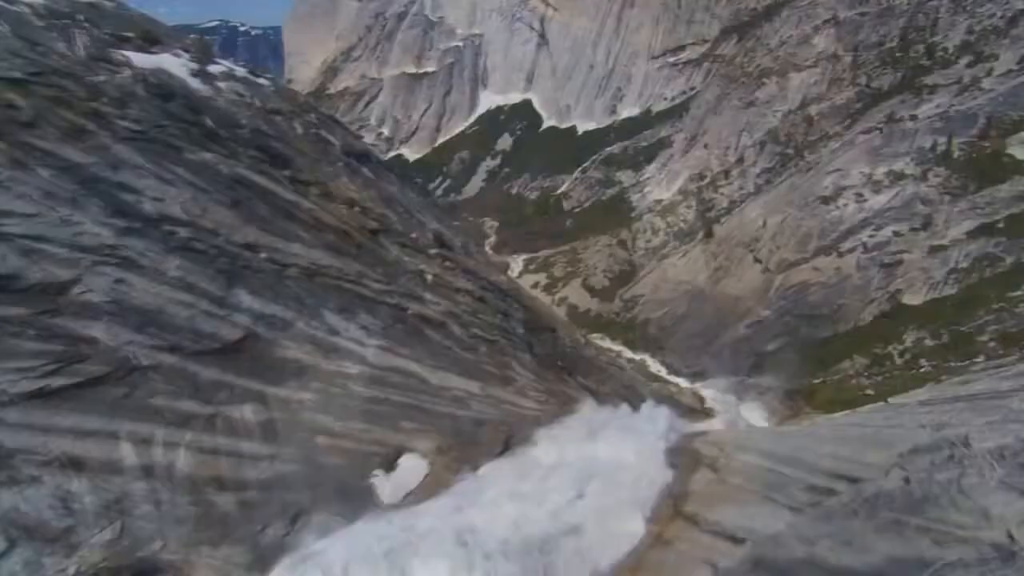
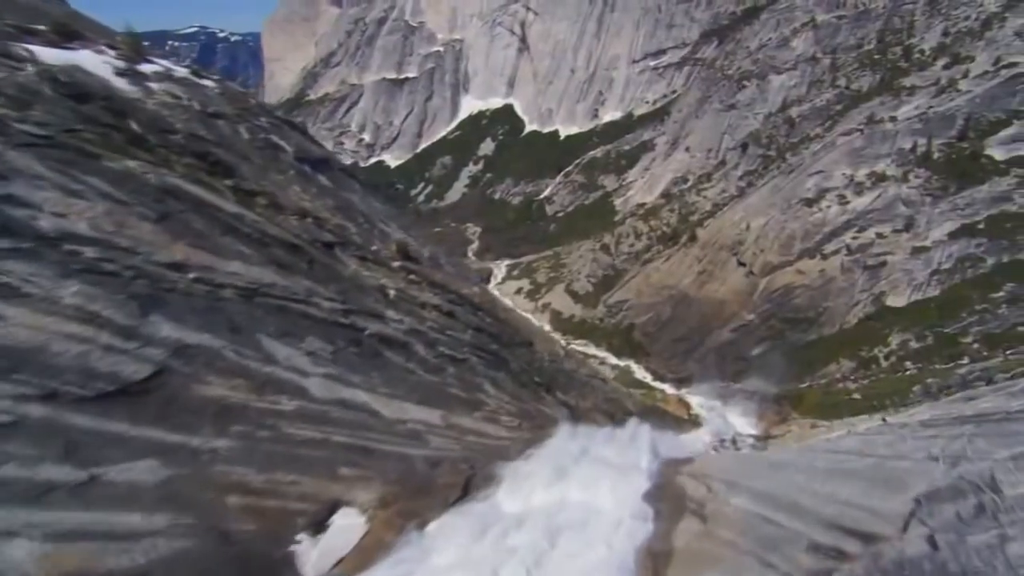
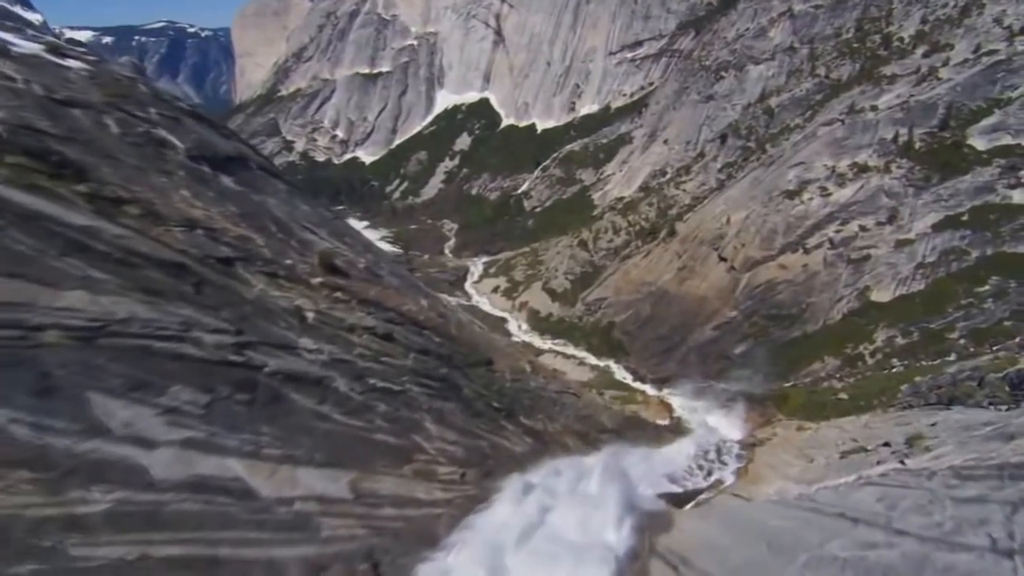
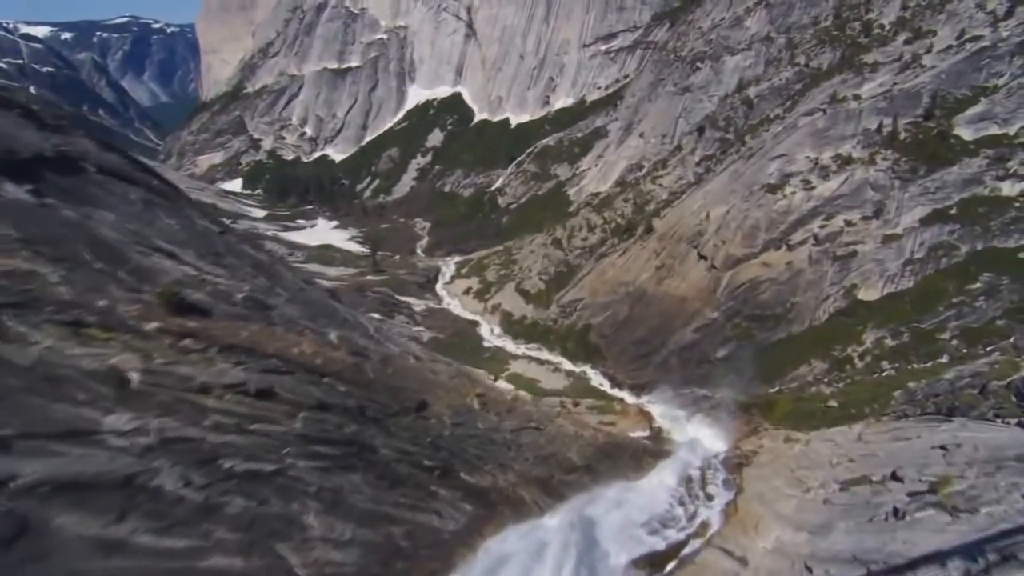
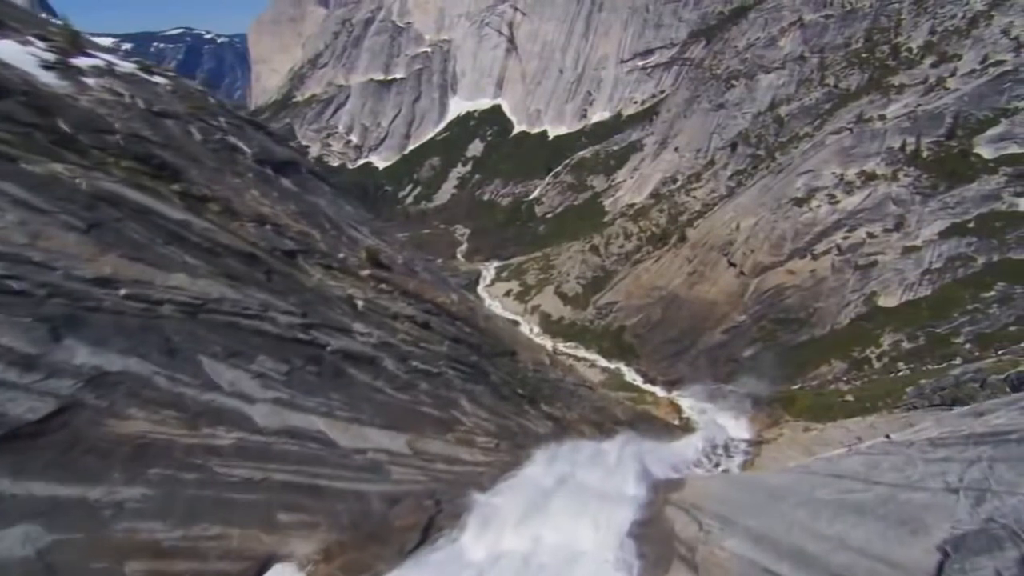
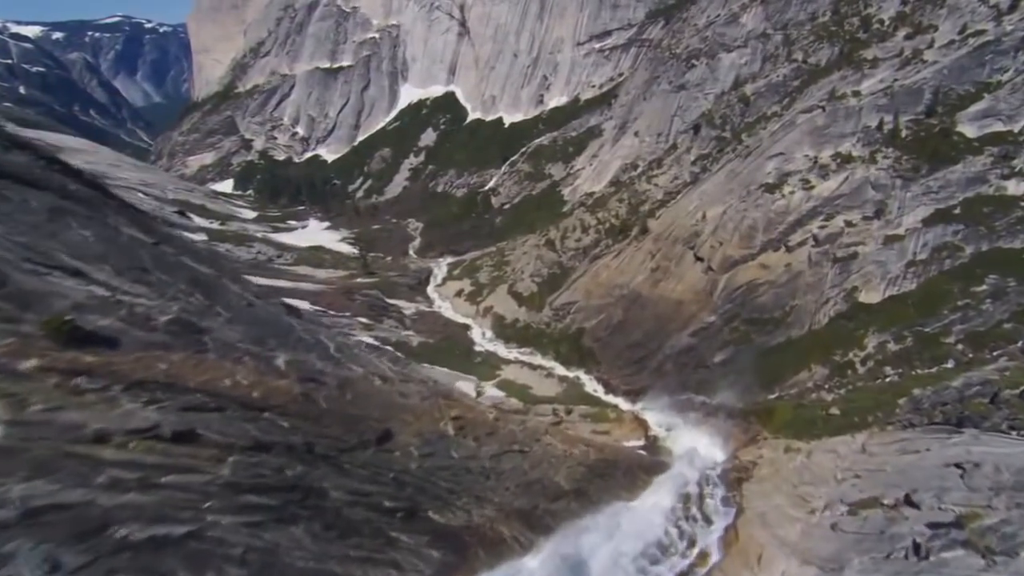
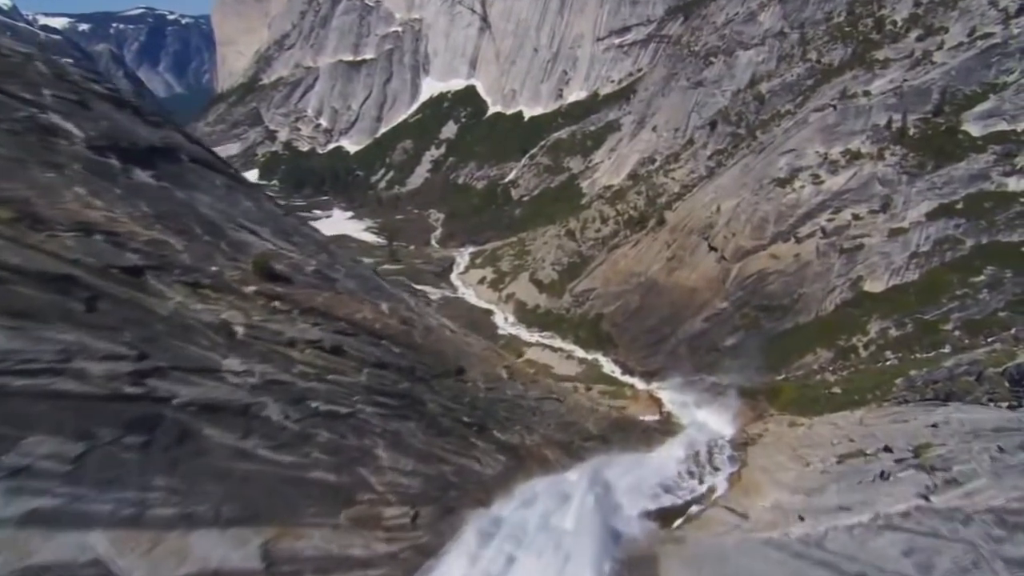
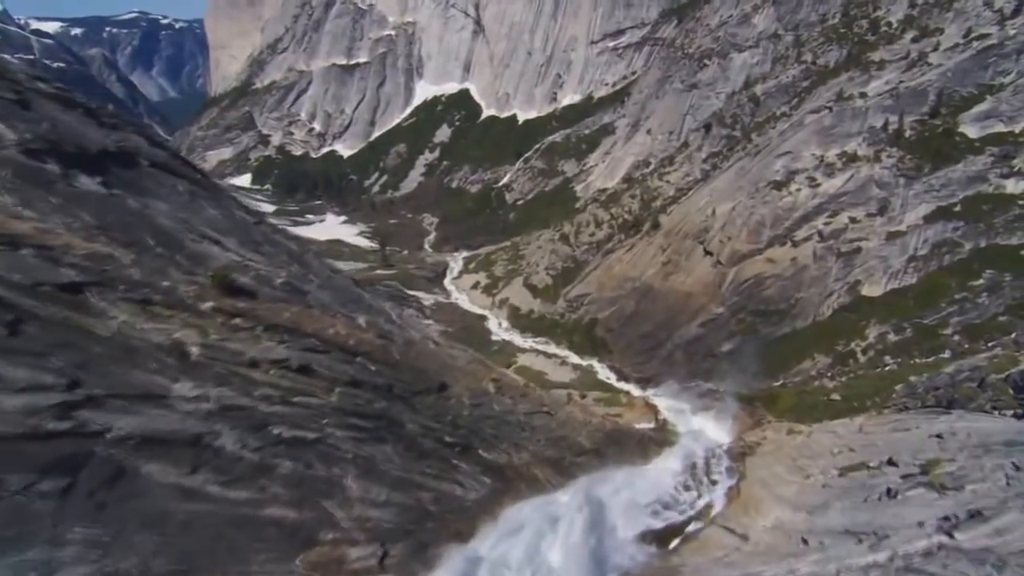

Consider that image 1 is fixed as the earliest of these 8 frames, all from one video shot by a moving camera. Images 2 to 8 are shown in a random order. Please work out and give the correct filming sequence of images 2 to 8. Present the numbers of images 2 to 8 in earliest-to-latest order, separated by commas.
2, 5, 3, 7, 8, 4, 6
